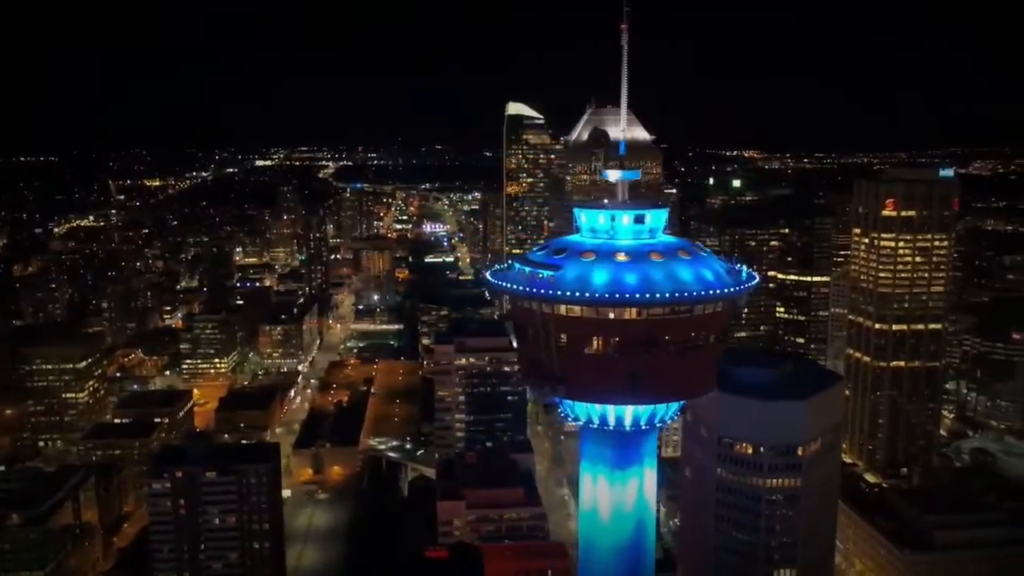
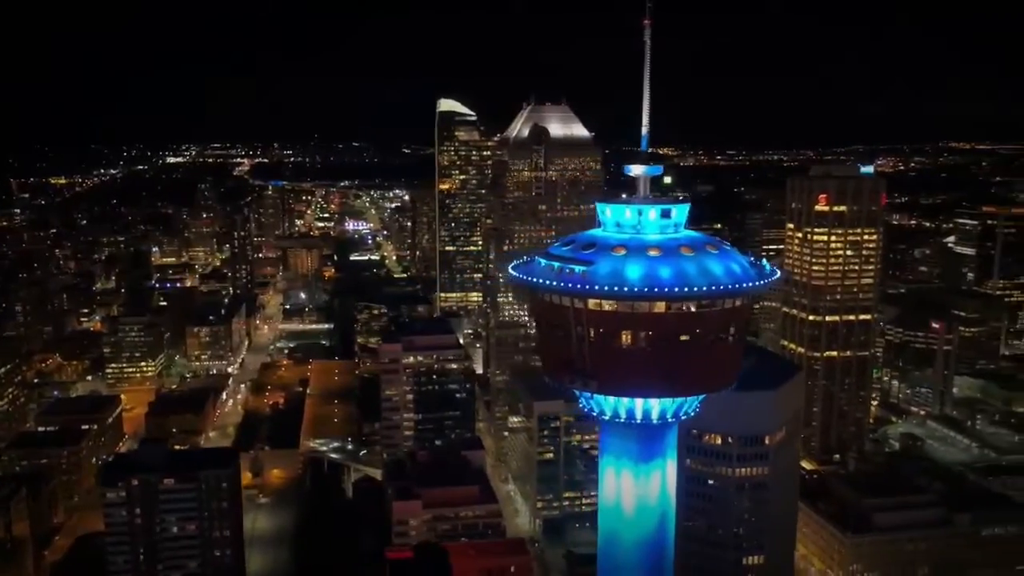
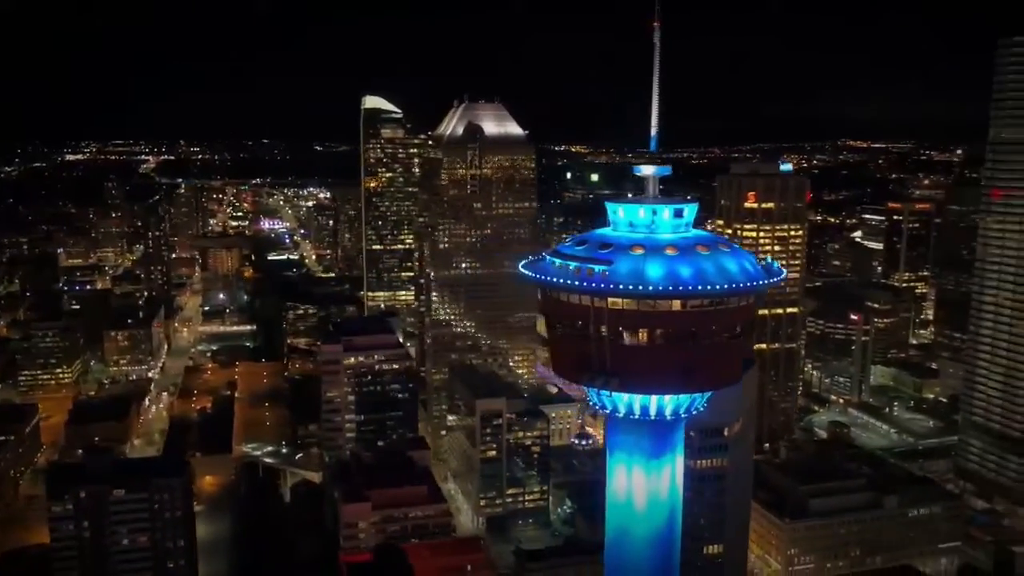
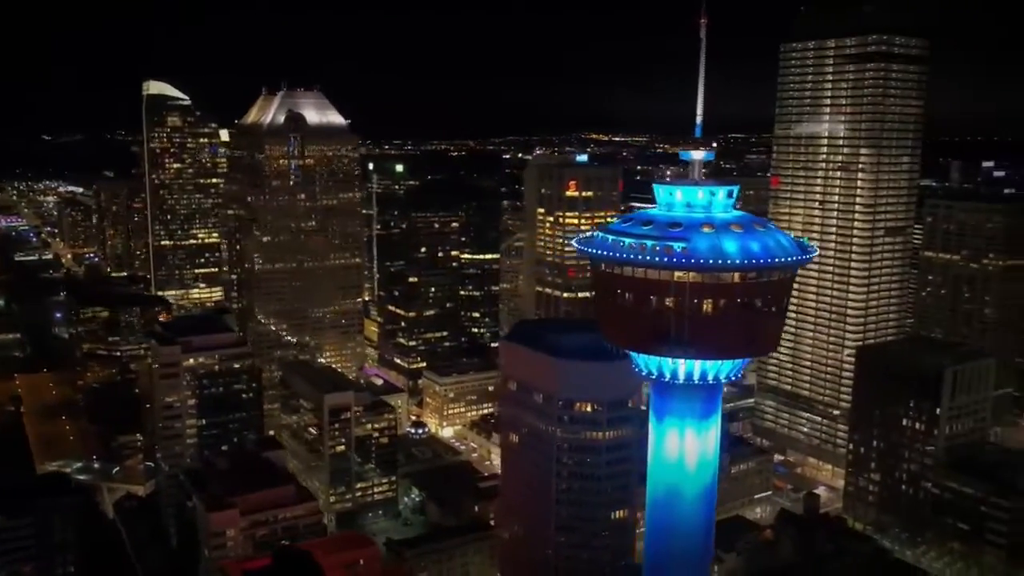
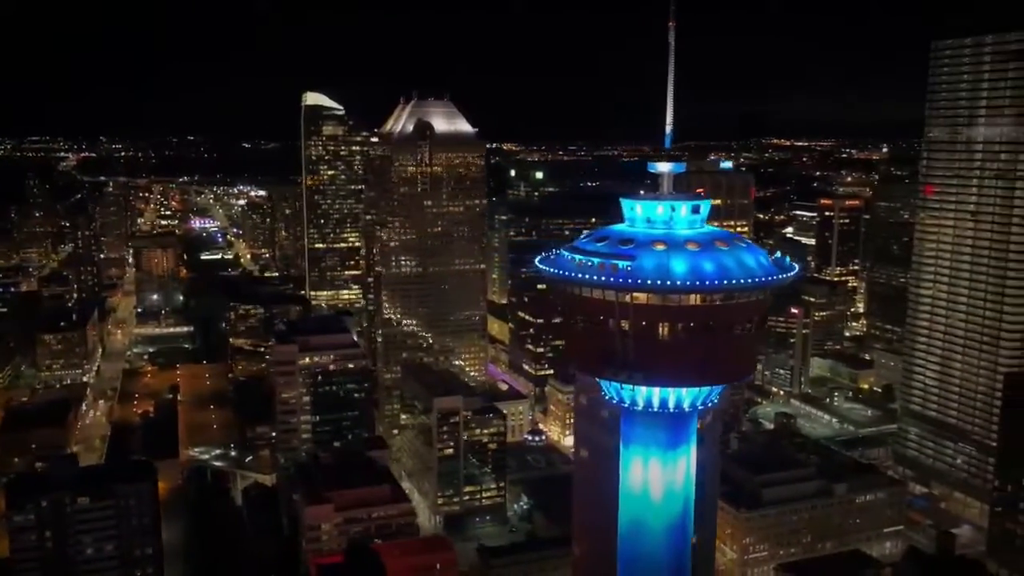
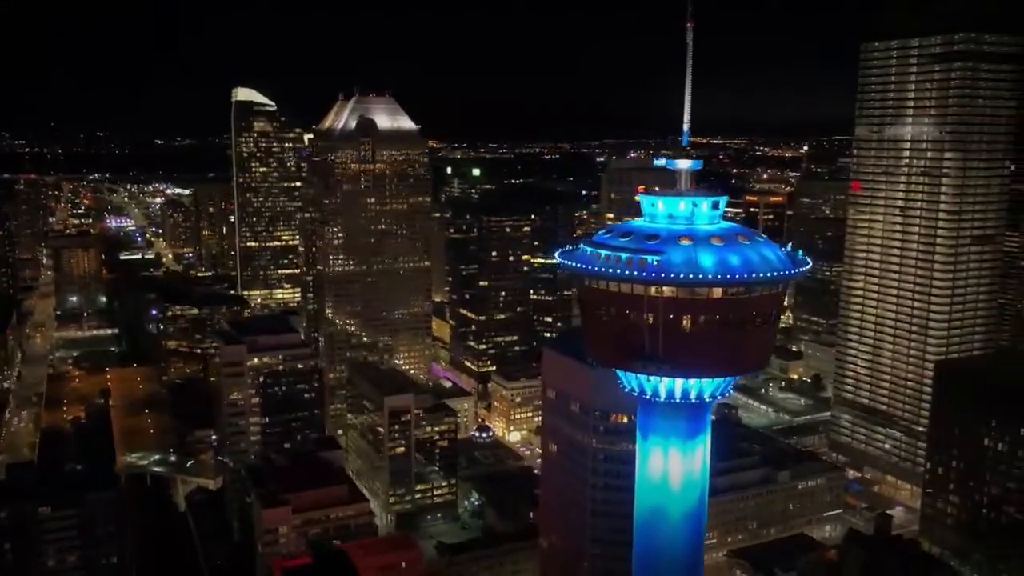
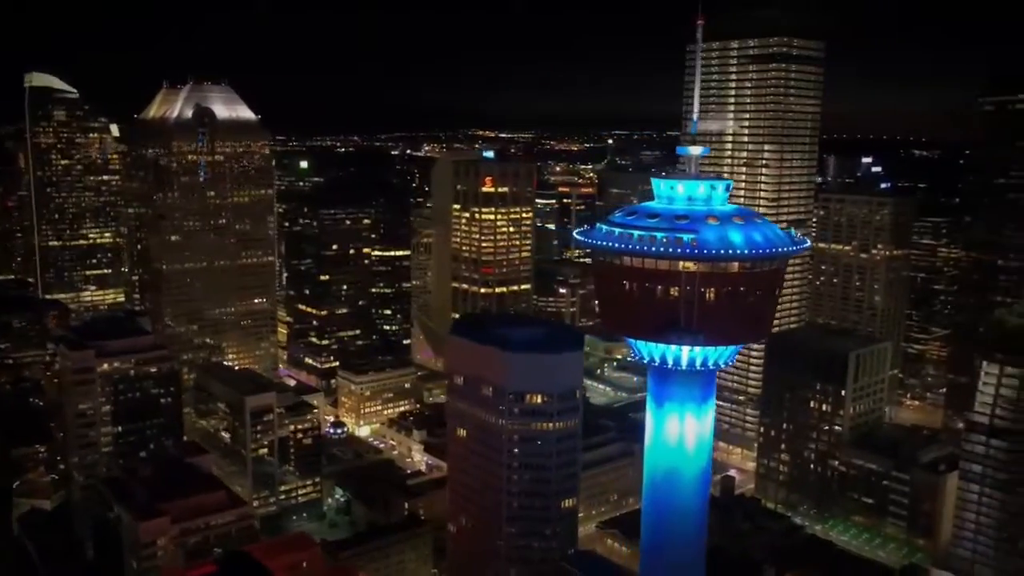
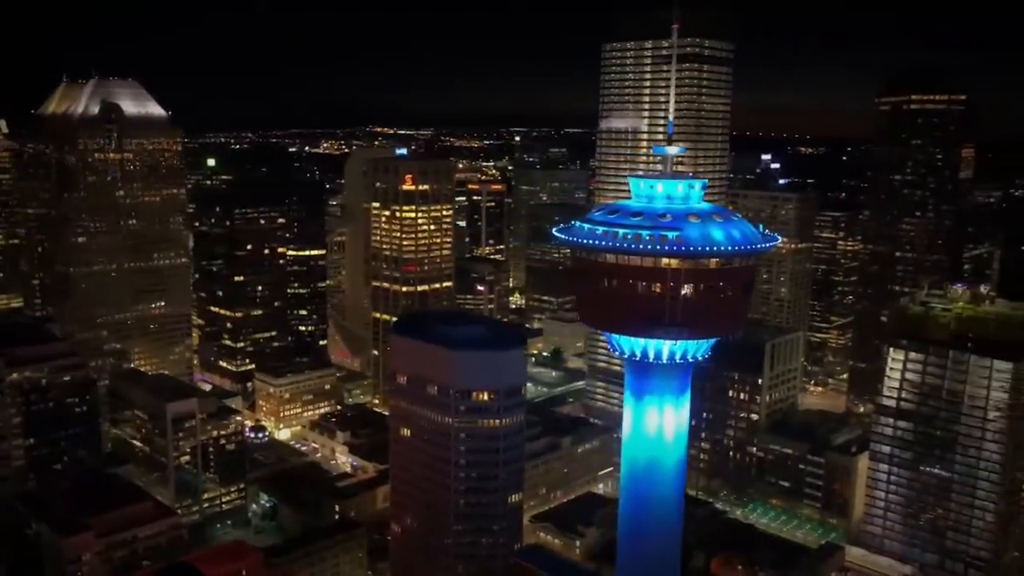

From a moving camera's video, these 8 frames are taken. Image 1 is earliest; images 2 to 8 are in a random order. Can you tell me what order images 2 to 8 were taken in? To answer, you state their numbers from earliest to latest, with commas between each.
2, 3, 5, 6, 4, 7, 8
